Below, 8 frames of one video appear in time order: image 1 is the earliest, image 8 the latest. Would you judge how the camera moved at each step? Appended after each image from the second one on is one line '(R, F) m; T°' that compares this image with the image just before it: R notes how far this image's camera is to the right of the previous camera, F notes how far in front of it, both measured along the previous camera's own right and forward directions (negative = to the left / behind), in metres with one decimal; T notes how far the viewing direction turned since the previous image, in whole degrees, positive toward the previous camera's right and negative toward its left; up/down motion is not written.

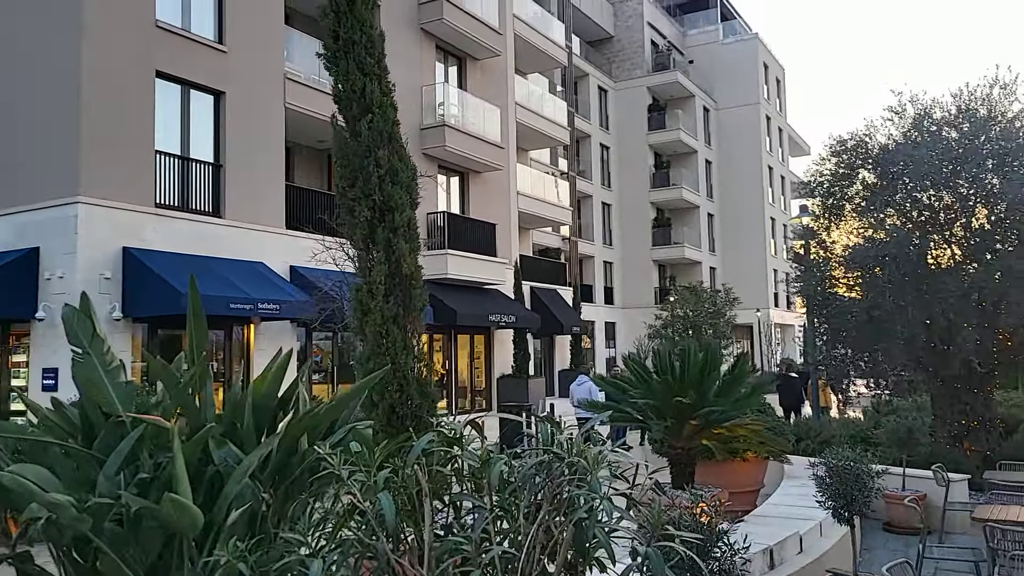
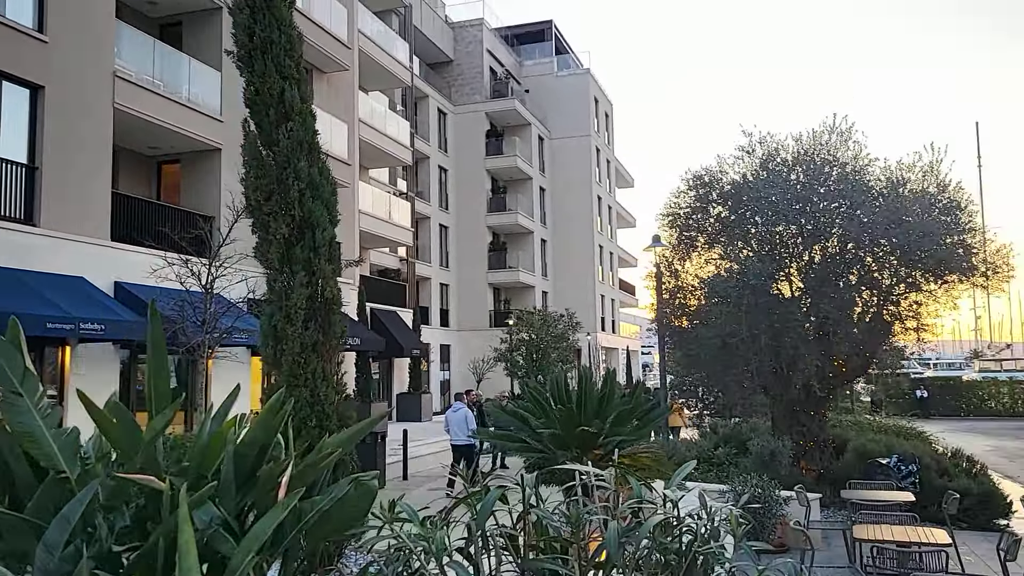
(-0.5, +0.3) m; +12°
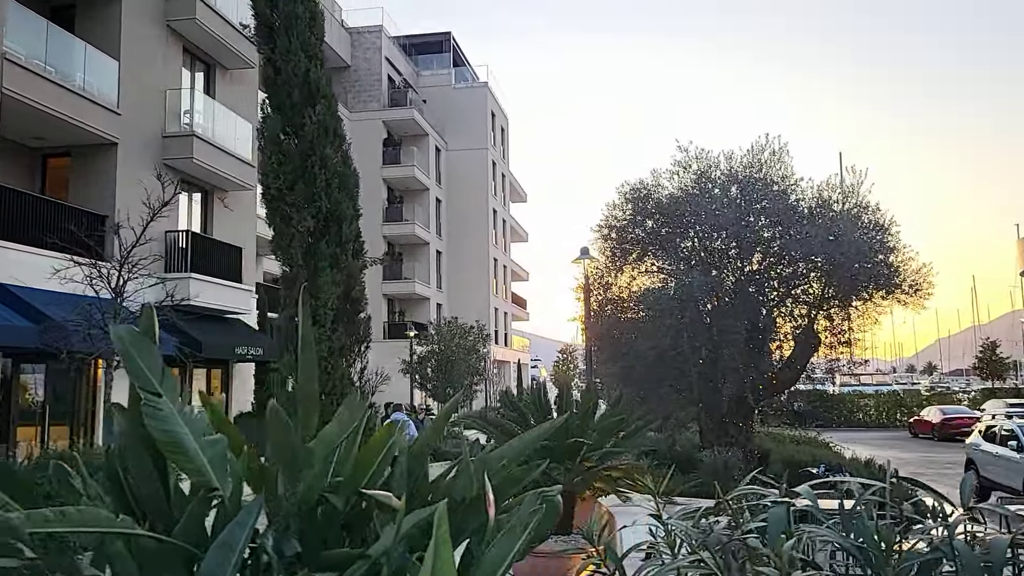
(-0.7, +0.3) m; +8°
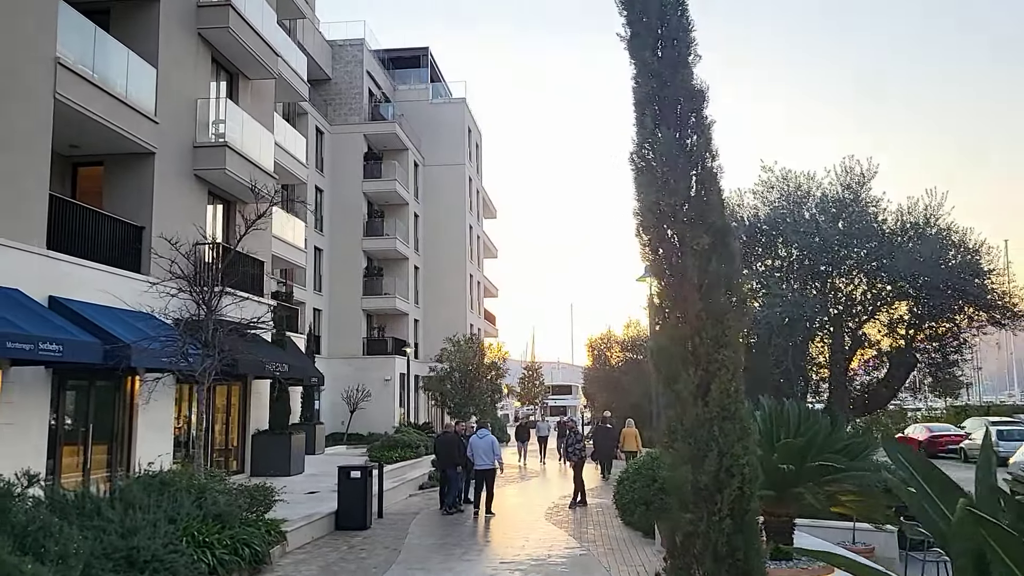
(-2.0, +0.2) m; +3°
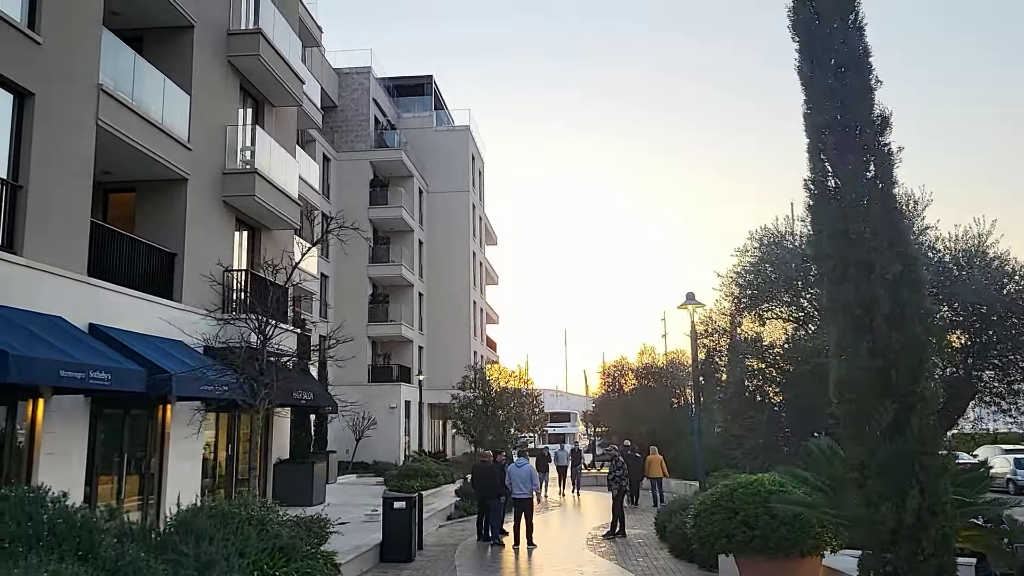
(-0.8, +0.1) m; 0°
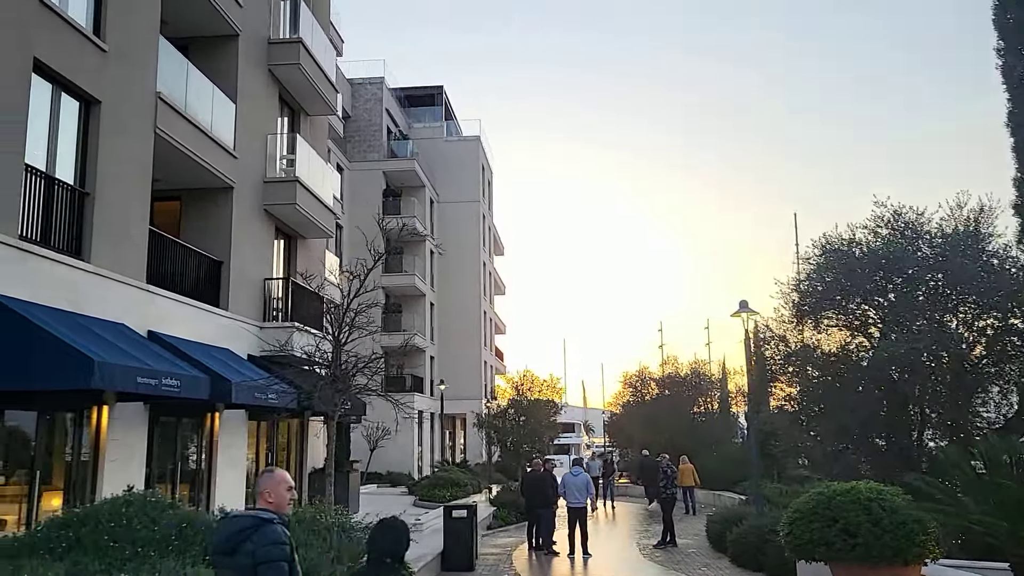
(-1.0, 0.0) m; 0°
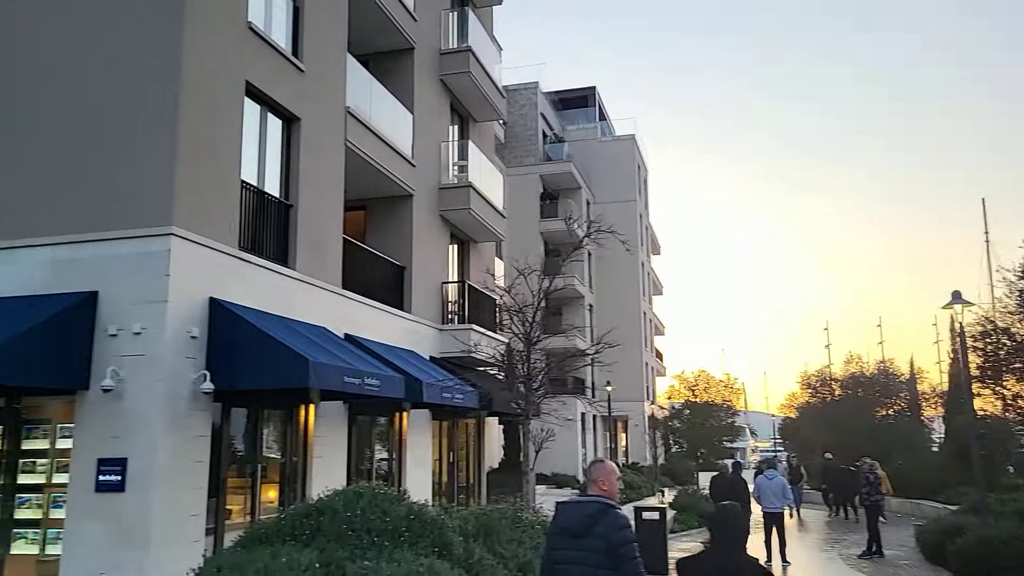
(-0.5, +0.1) m; -11°
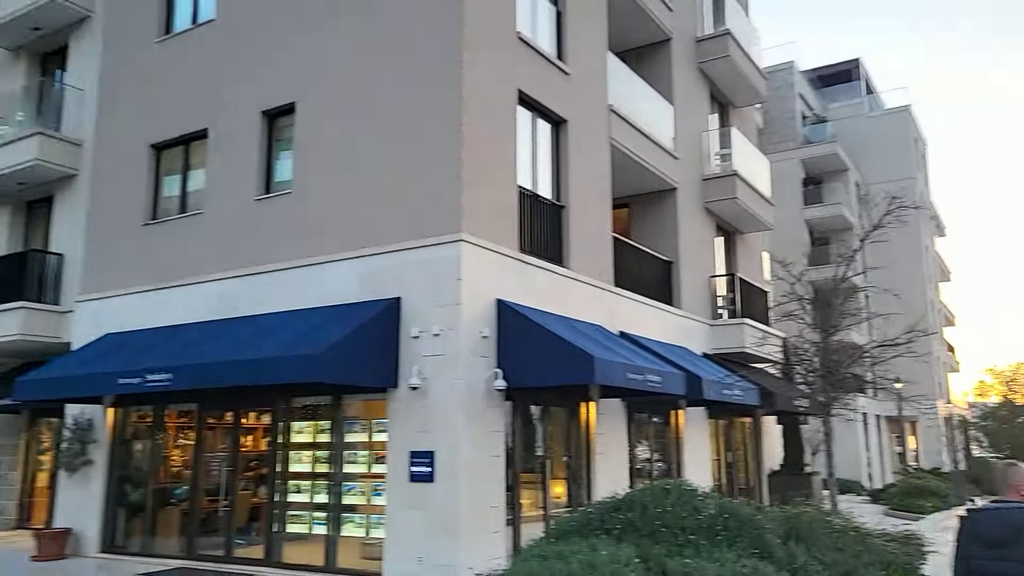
(-0.4, +0.1) m; -18°
